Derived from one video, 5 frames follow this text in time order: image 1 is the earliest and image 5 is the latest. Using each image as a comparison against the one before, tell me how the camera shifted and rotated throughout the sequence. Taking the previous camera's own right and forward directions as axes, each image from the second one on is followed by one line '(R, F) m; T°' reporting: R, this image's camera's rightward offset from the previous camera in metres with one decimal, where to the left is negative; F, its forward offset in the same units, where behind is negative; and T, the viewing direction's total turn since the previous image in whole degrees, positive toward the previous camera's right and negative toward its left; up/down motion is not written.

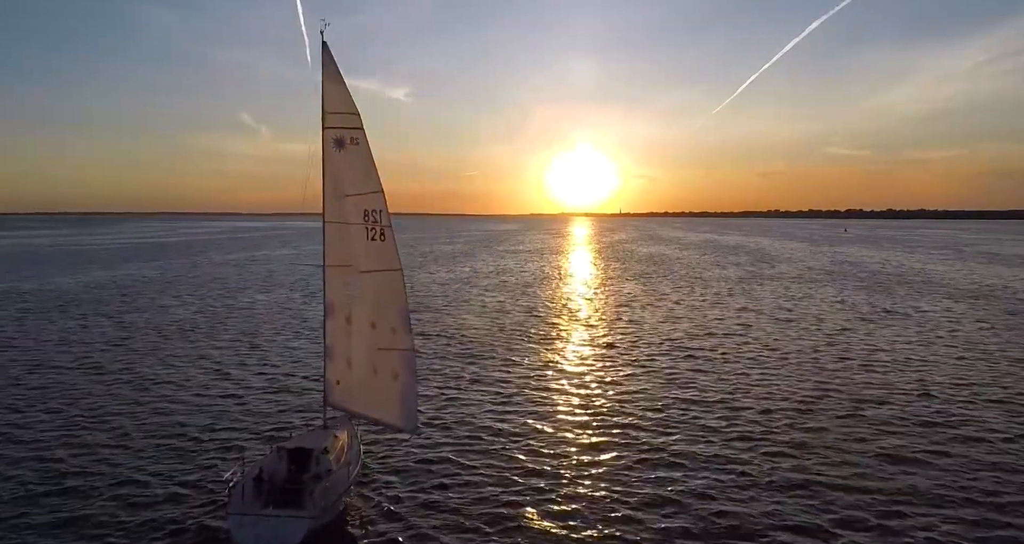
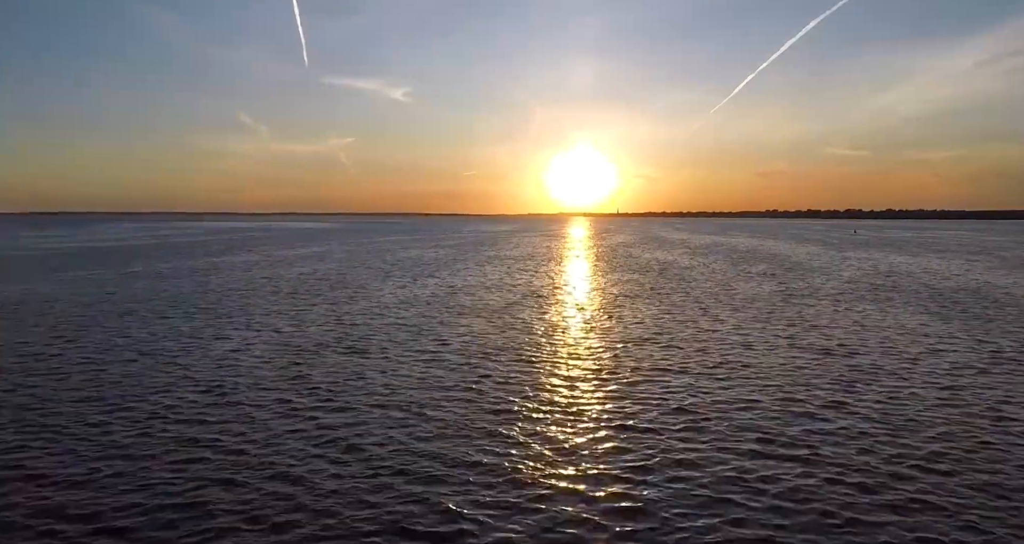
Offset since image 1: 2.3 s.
(+0.9, +7.9) m; 0°
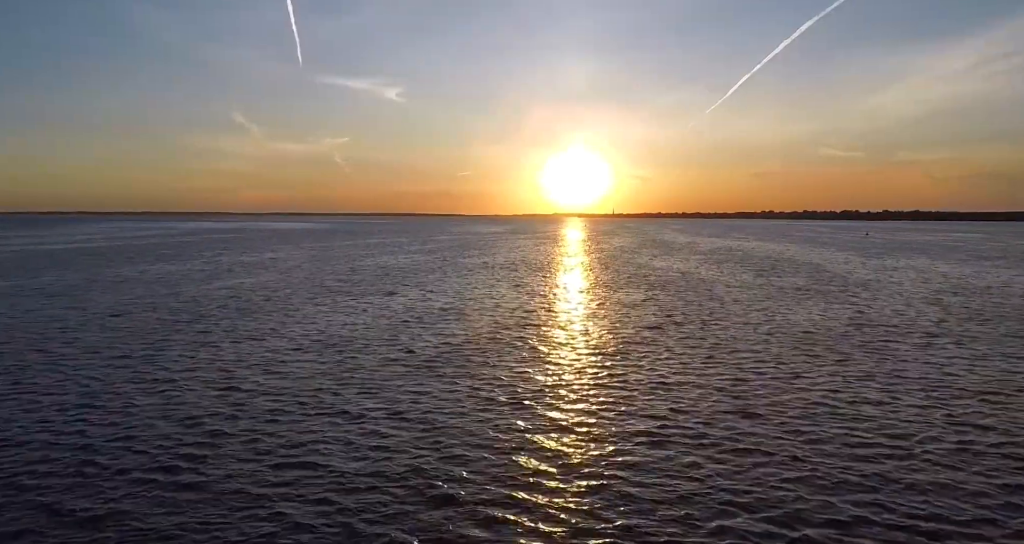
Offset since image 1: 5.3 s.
(+0.9, +10.2) m; 0°
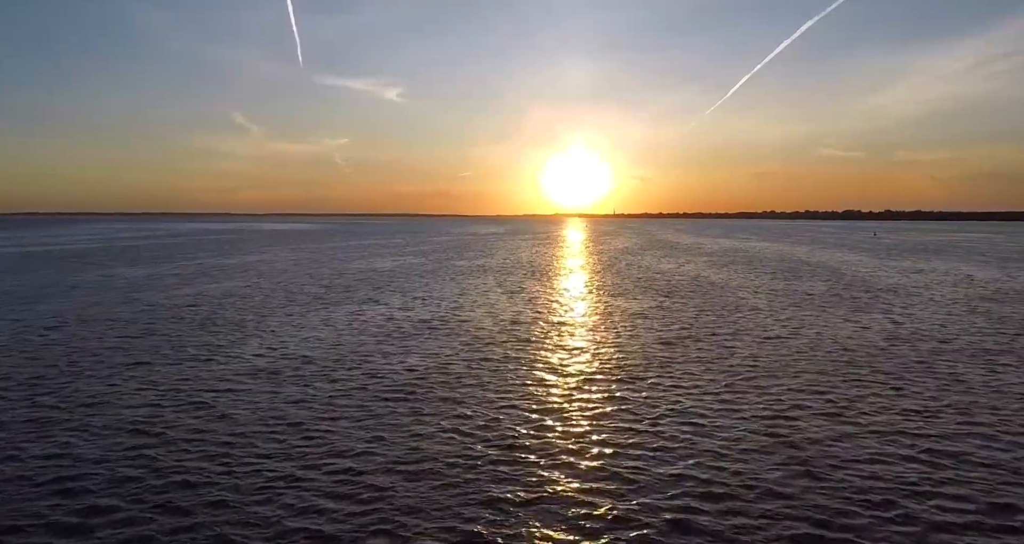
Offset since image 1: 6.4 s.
(+0.2, +3.7) m; 0°
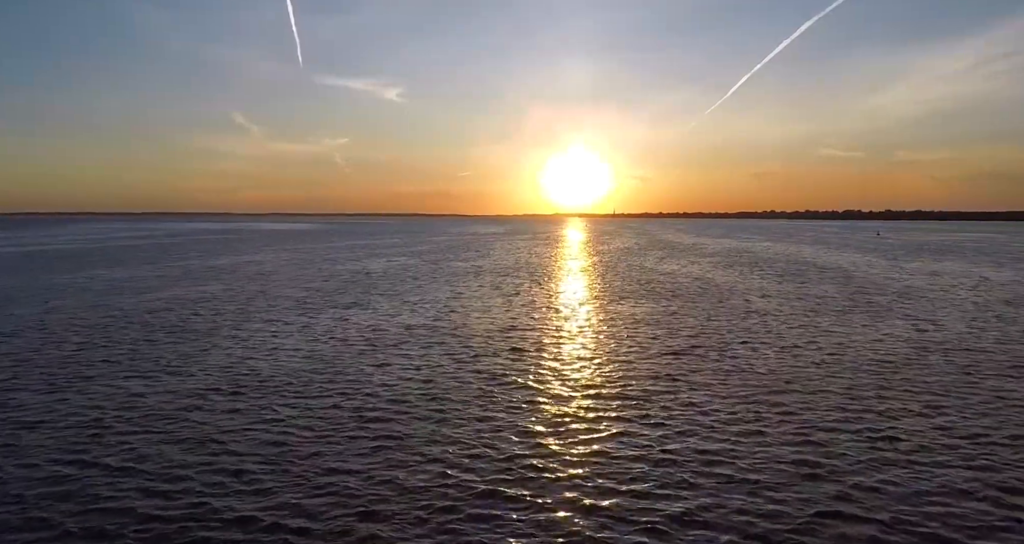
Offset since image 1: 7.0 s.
(+0.2, +2.0) m; 0°
